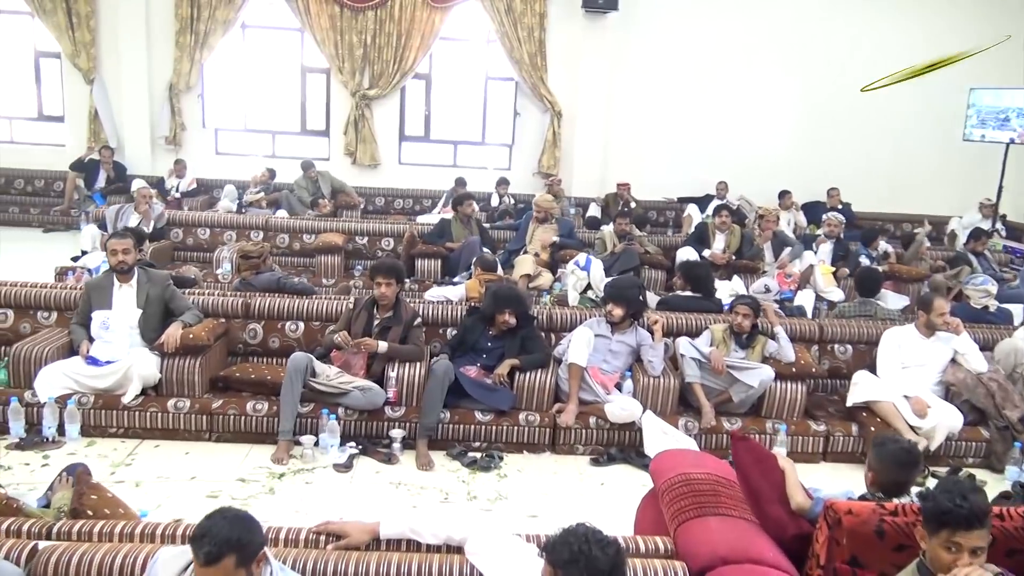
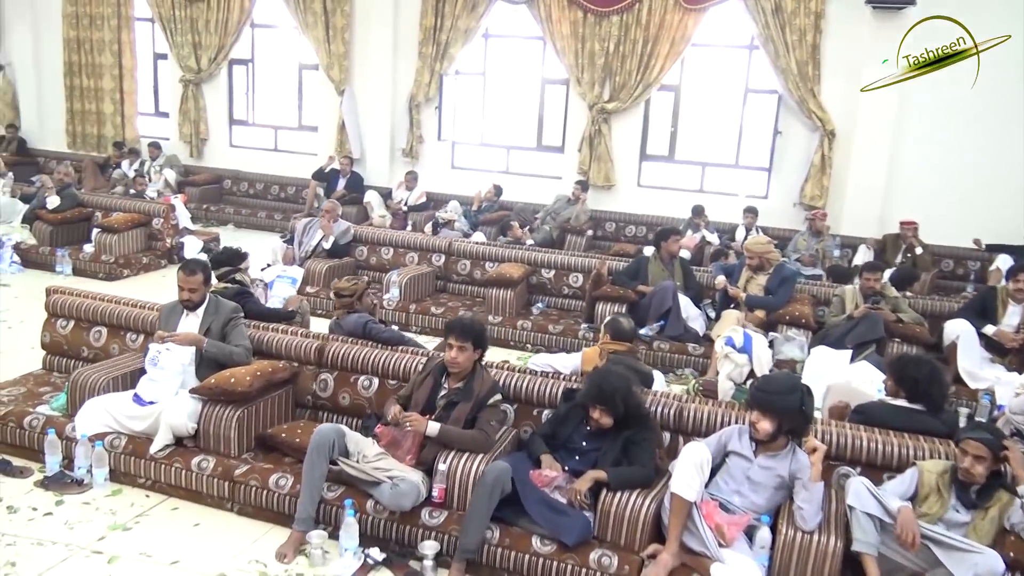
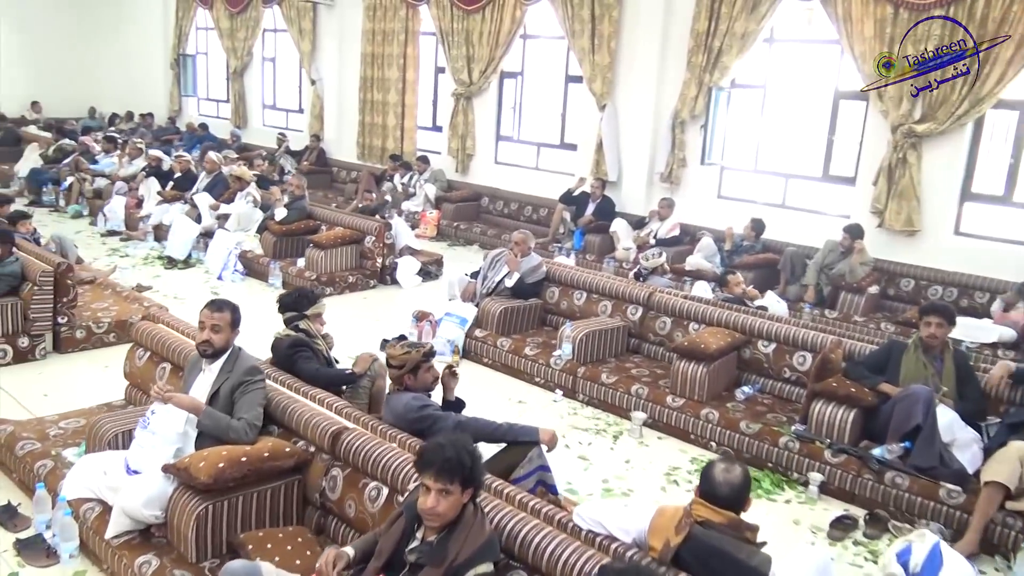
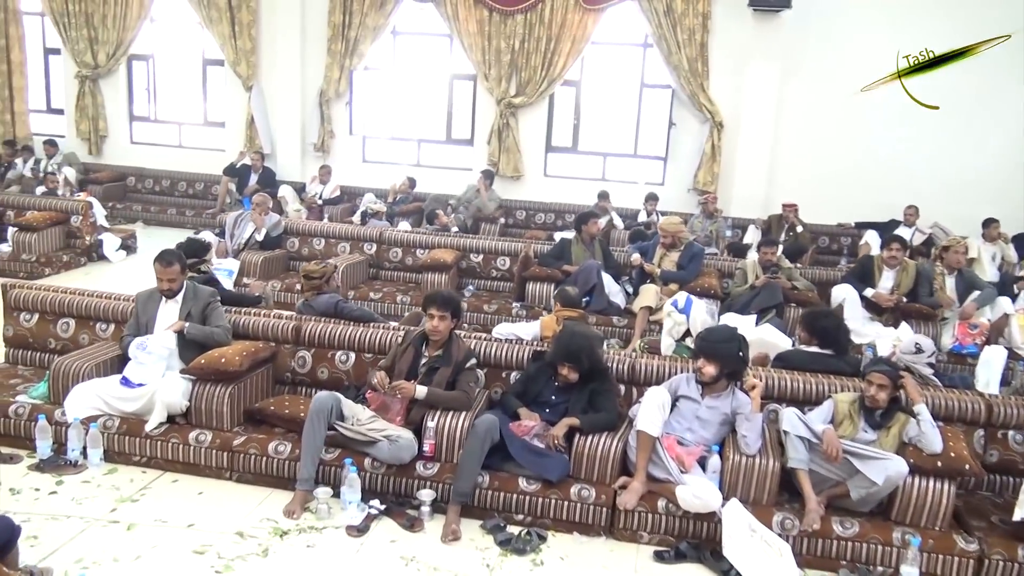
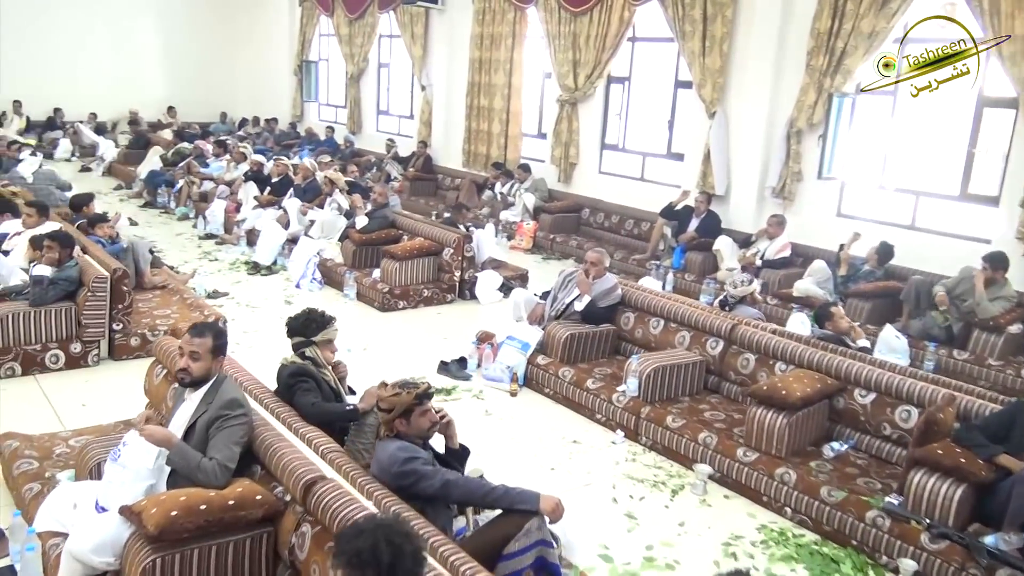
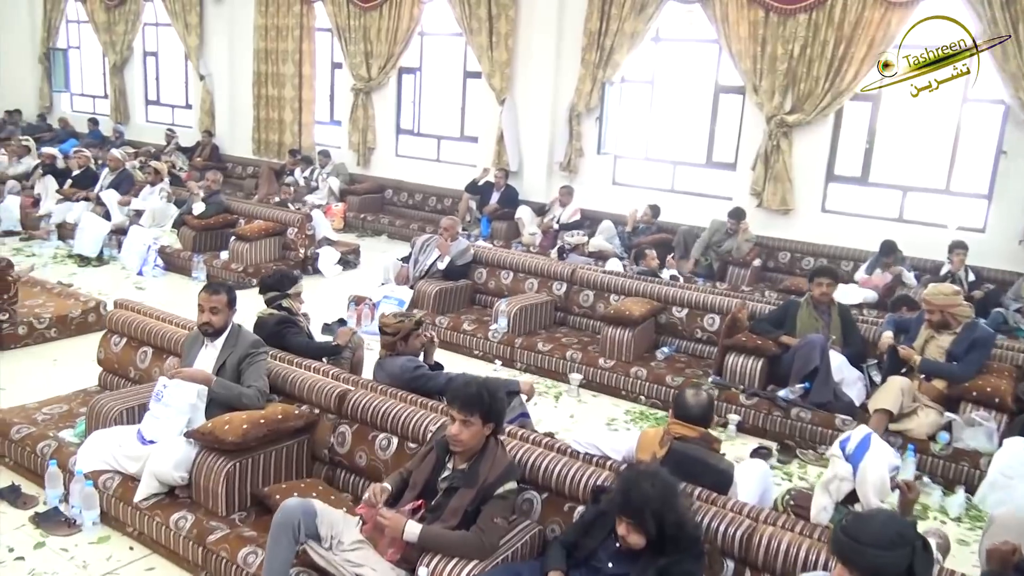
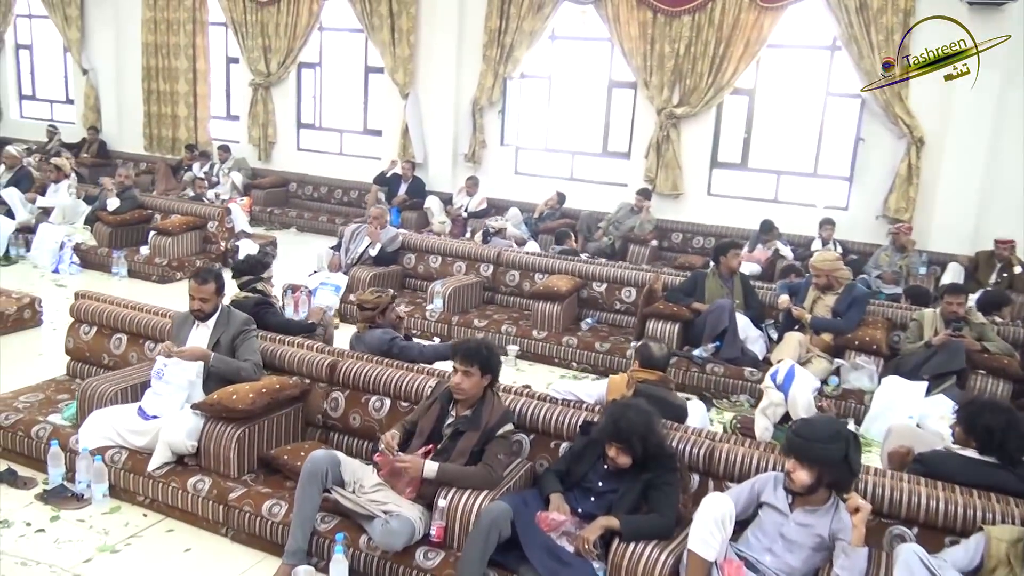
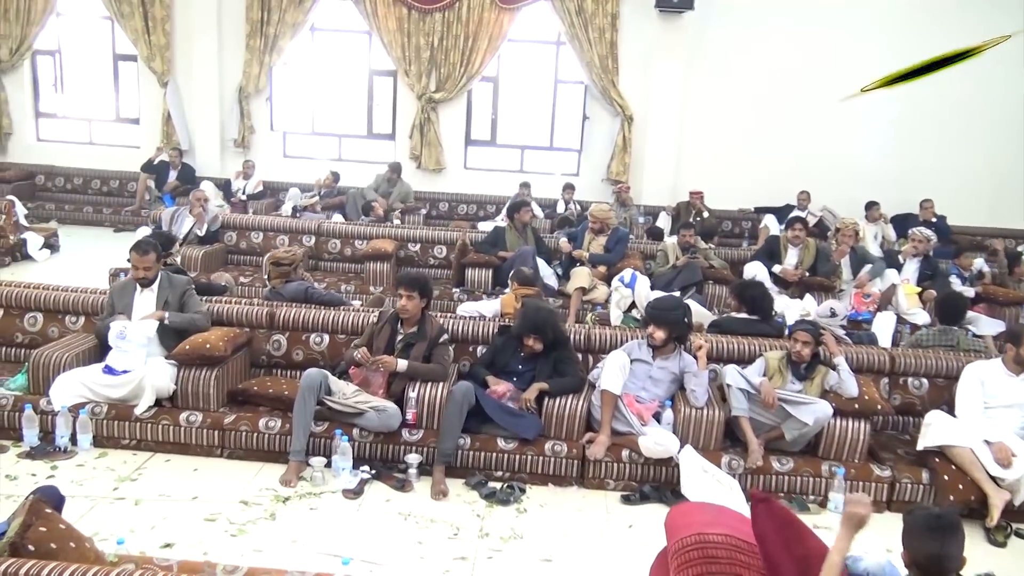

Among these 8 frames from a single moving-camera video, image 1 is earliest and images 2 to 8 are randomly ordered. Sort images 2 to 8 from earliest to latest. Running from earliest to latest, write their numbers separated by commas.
8, 4, 2, 7, 6, 3, 5
